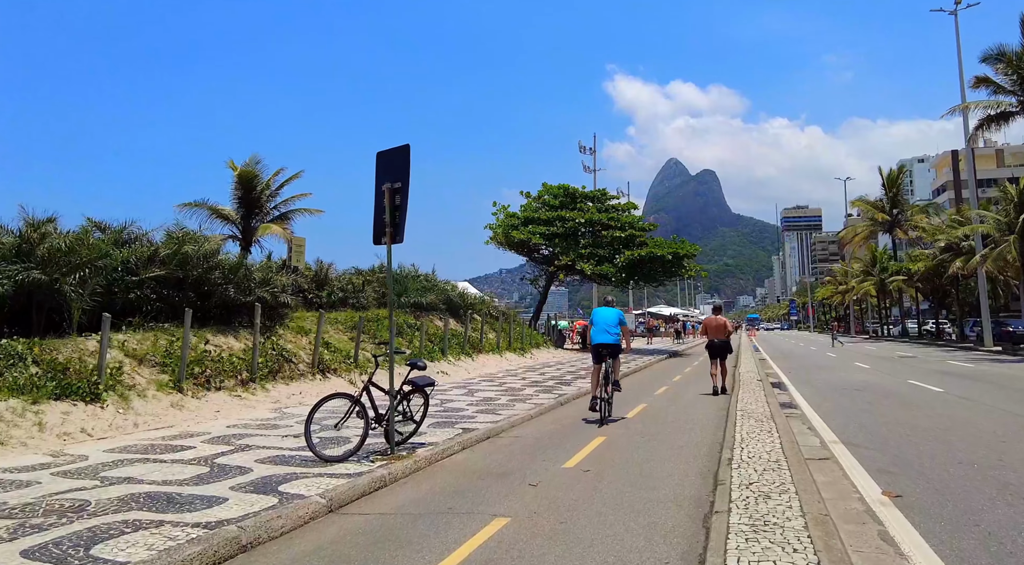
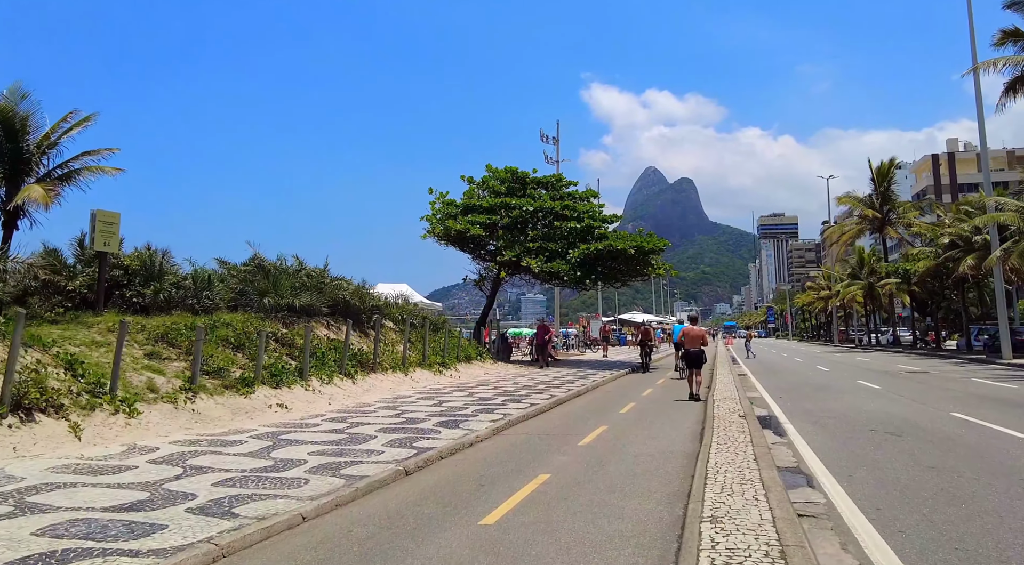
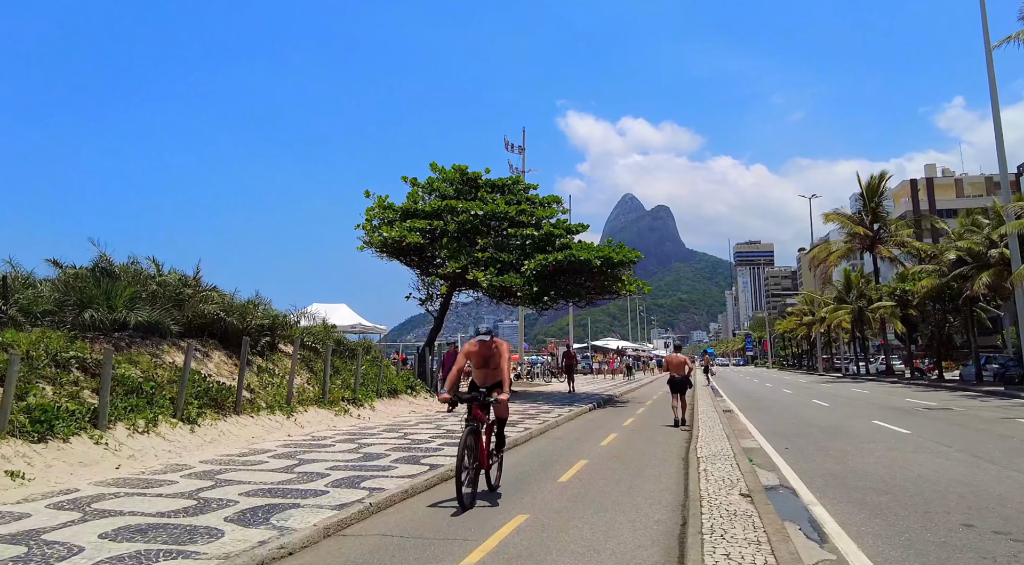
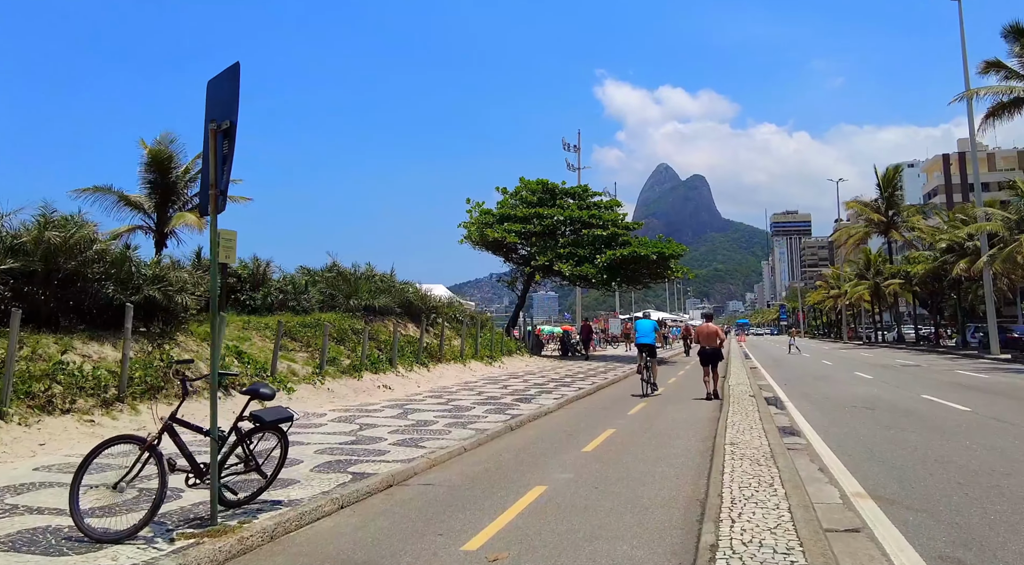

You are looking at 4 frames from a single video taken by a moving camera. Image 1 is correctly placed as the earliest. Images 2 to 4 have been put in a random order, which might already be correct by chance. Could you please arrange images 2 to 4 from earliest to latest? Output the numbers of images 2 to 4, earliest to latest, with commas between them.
4, 2, 3
